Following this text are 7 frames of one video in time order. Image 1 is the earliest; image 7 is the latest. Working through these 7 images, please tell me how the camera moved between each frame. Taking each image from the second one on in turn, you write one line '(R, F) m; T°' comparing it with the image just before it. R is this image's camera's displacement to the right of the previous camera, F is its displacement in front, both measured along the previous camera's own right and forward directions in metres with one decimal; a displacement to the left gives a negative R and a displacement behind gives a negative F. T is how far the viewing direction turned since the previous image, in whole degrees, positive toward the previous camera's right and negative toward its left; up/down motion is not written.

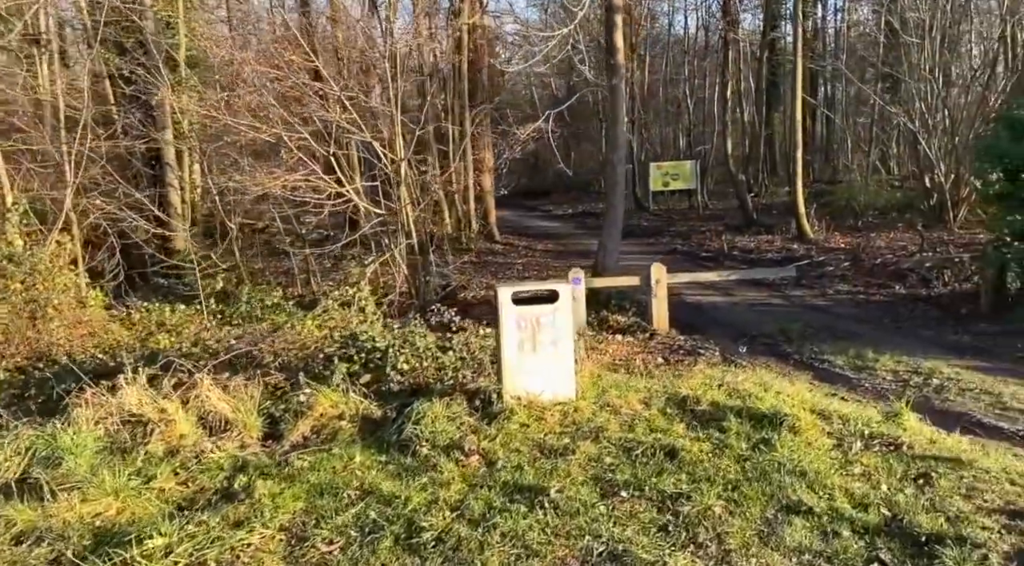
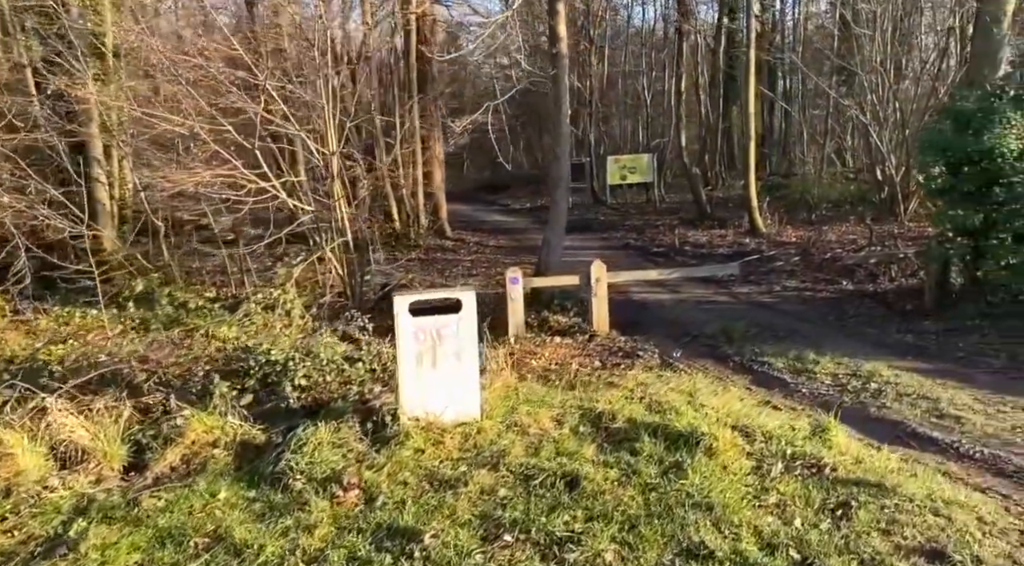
(+0.3, +0.4) m; +2°
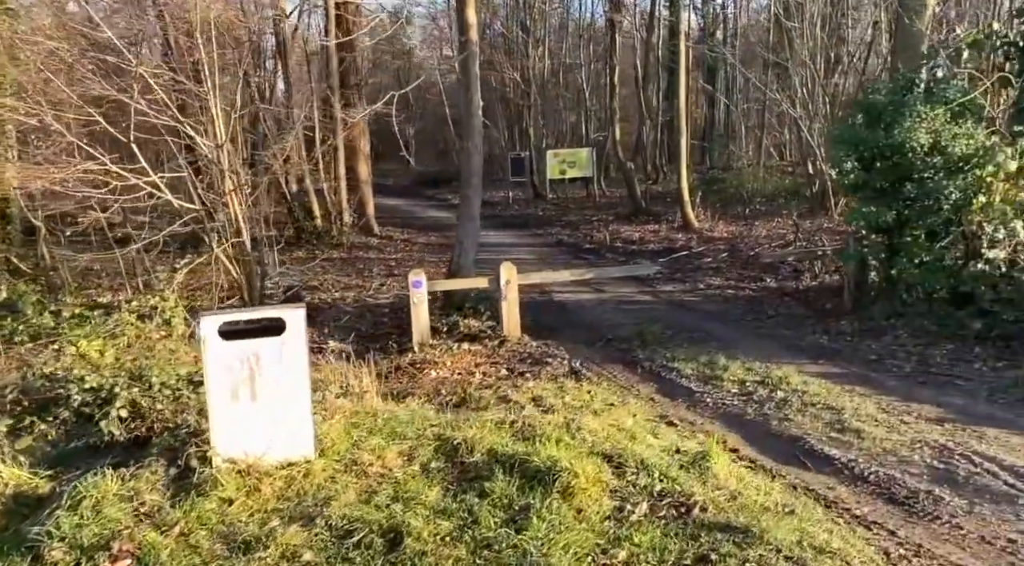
(+0.5, +0.5) m; +3°
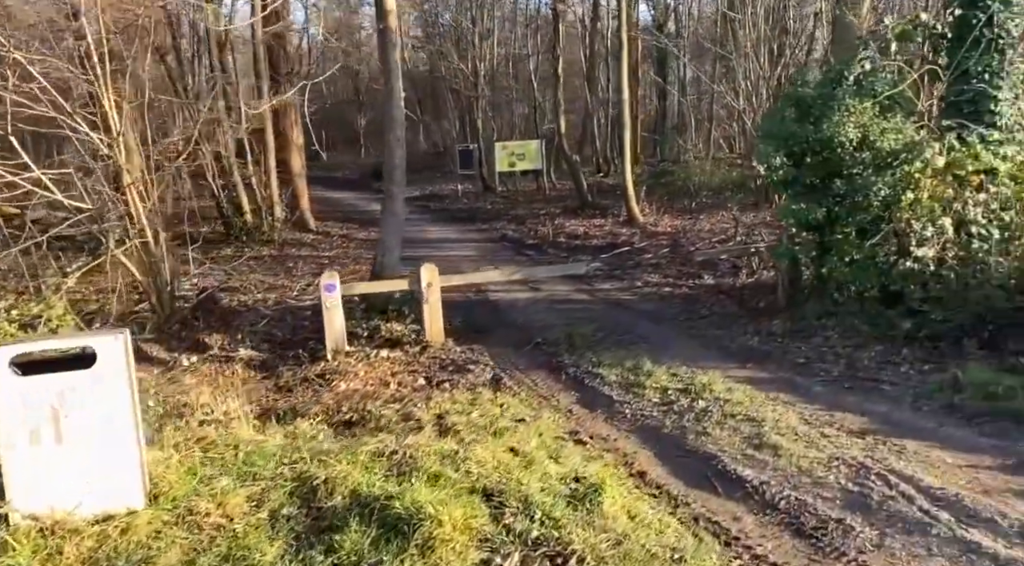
(+0.4, +0.5) m; +3°
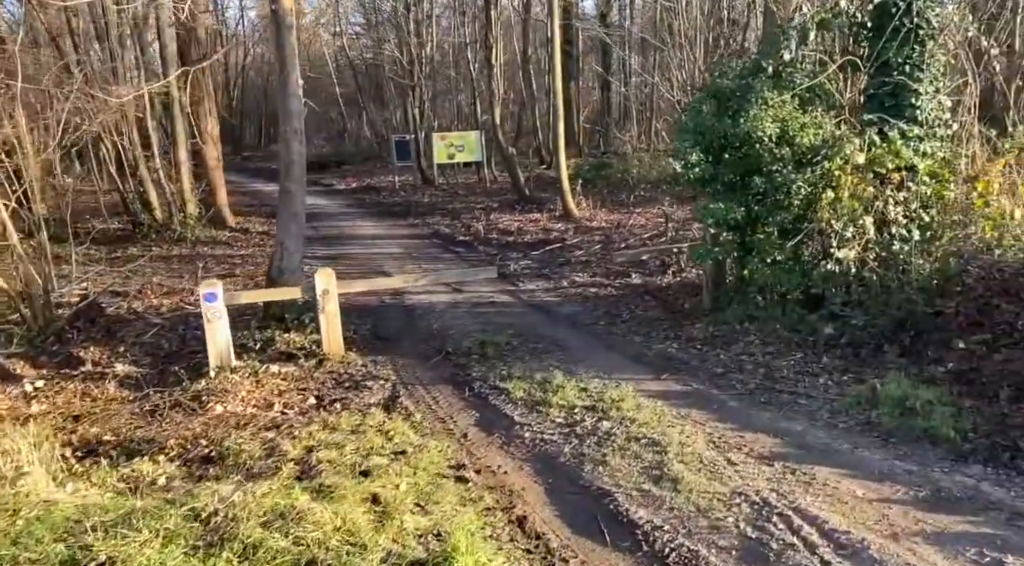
(+0.5, +0.7) m; +3°
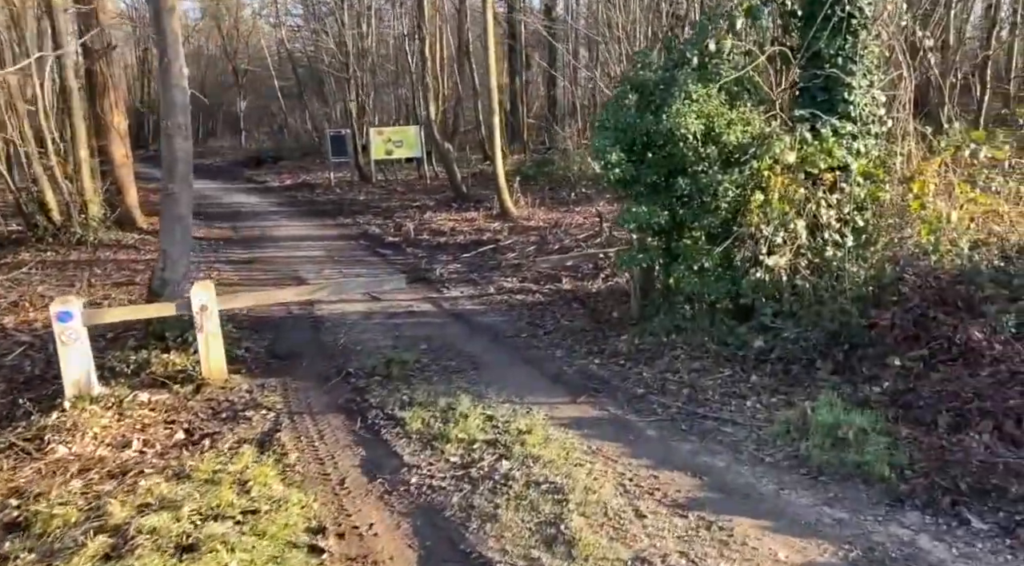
(+0.5, +0.9) m; +3°
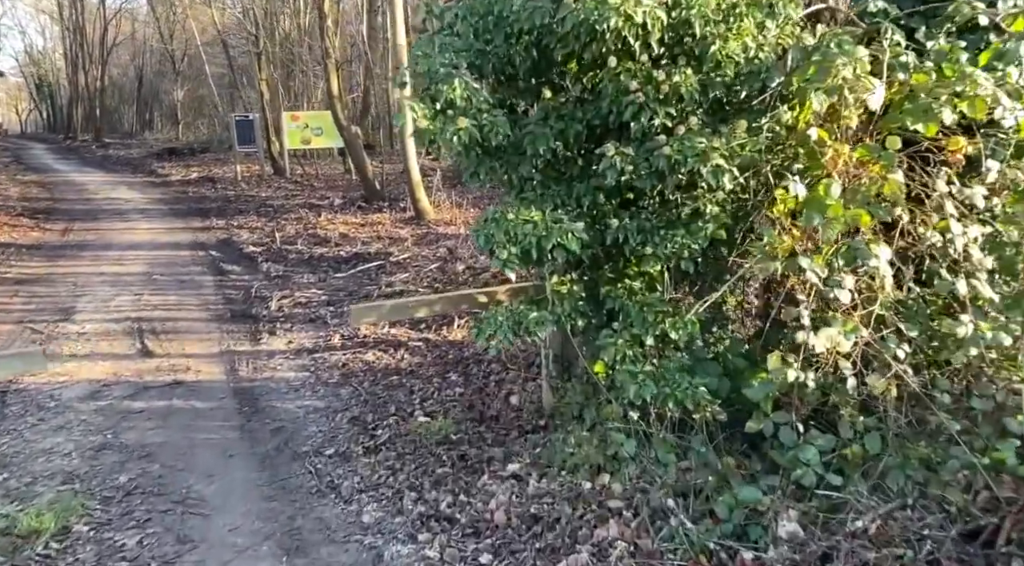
(+1.1, +5.1) m; +2°
